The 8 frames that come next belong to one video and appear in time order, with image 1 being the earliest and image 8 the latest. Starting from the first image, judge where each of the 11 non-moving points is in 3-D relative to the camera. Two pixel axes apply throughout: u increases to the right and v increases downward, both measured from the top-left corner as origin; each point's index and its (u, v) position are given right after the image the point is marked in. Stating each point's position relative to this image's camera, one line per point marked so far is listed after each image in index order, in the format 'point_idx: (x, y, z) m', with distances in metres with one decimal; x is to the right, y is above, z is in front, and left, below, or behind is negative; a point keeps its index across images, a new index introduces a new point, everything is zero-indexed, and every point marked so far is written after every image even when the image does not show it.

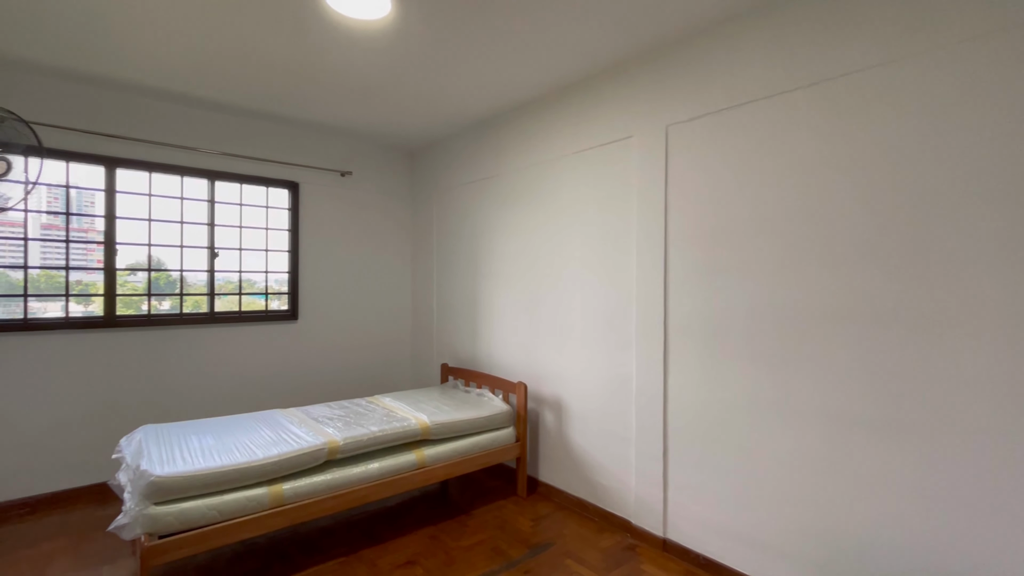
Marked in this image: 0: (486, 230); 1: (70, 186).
0: (-0.2, +0.4, +3.6) m
1: (-2.7, +0.6, +2.9) m
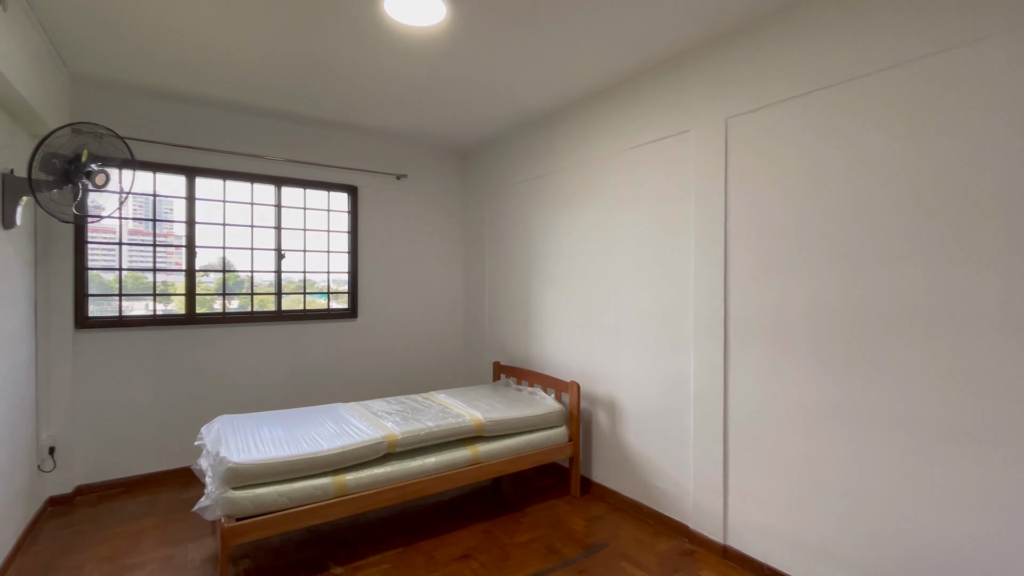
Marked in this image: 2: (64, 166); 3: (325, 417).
0: (+0.2, +0.4, +3.6) m
1: (-2.4, +0.6, +3.2) m
2: (-2.2, +0.6, +2.3) m
3: (-1.1, -0.7, +2.7) m
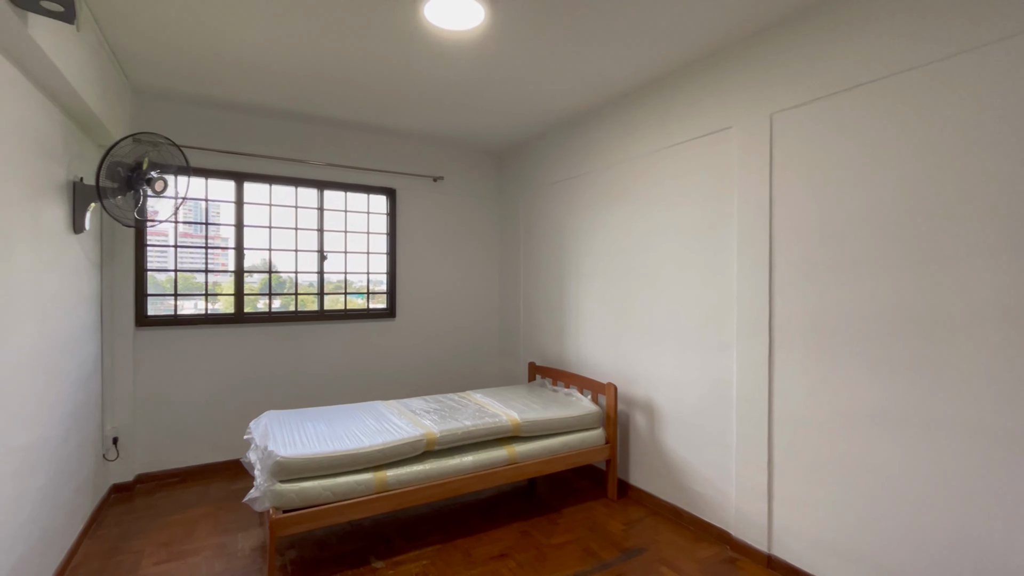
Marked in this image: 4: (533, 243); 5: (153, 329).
0: (+0.5, +0.4, +3.5) m
1: (-2.1, +0.6, +3.4) m
2: (-2.0, +0.6, +2.5) m
3: (-0.9, -0.7, +2.8) m
4: (+0.2, +0.4, +4.0) m
5: (-2.4, -0.3, +3.2) m
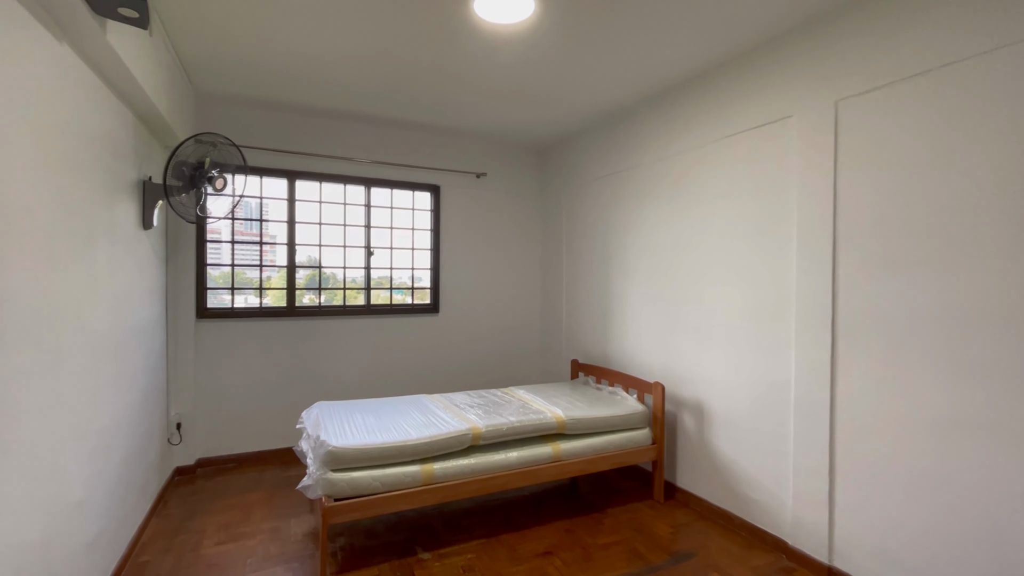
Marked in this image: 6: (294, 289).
0: (+0.8, +0.5, +3.5) m
1: (-1.8, +0.7, +3.5) m
2: (-1.8, +0.6, +2.6) m
3: (-0.6, -0.7, +2.8) m
4: (+0.5, +0.4, +4.0) m
5: (-2.1, -0.2, +3.3) m
6: (-1.6, 0.0, +3.6) m
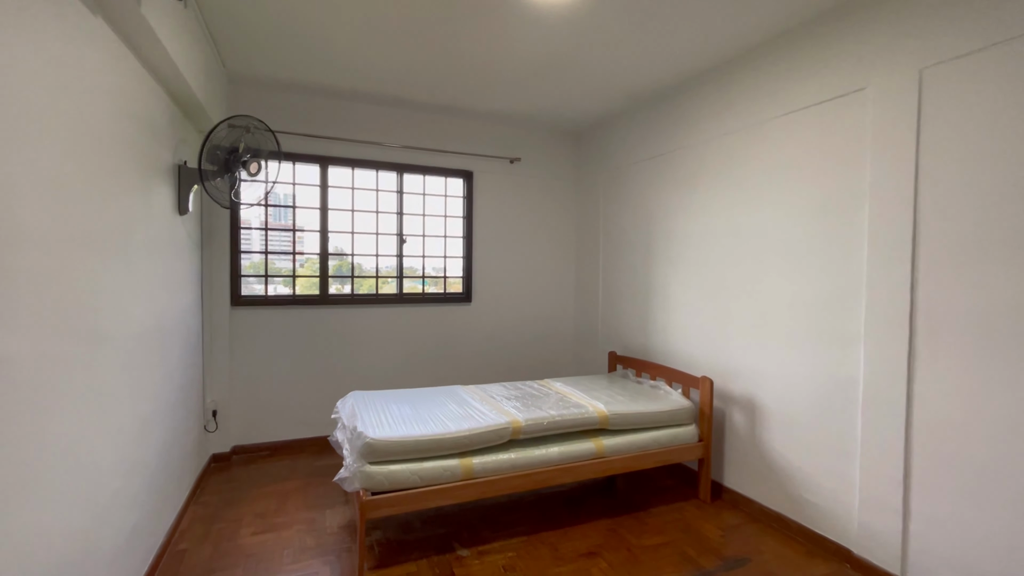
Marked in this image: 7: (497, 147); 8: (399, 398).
0: (+1.0, +0.5, +3.3) m
1: (-1.6, +0.8, +3.4) m
2: (-1.5, +0.7, +2.6) m
3: (-0.4, -0.6, +2.8) m
4: (+0.8, +0.5, +3.8) m
5: (-1.8, -0.1, +3.3) m
6: (-1.4, +0.1, +3.5) m
7: (-0.1, +1.2, +4.0) m
8: (-0.7, -0.6, +2.7) m
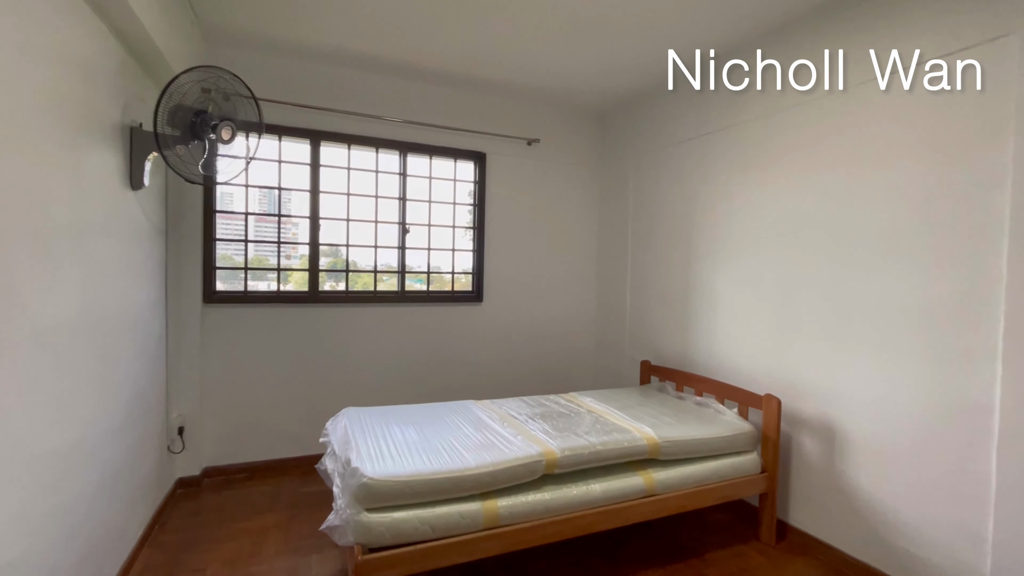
0: (+1.2, +0.5, +2.8) m
1: (-1.4, +0.8, +3.0) m
2: (-1.4, +0.7, +2.1) m
3: (-0.3, -0.6, +2.3) m
4: (+0.9, +0.5, +3.4) m
5: (-1.7, -0.1, +2.8) m
6: (-1.2, +0.1, +3.0) m
7: (0.0, +1.2, +3.5) m
8: (-0.5, -0.6, +2.3) m
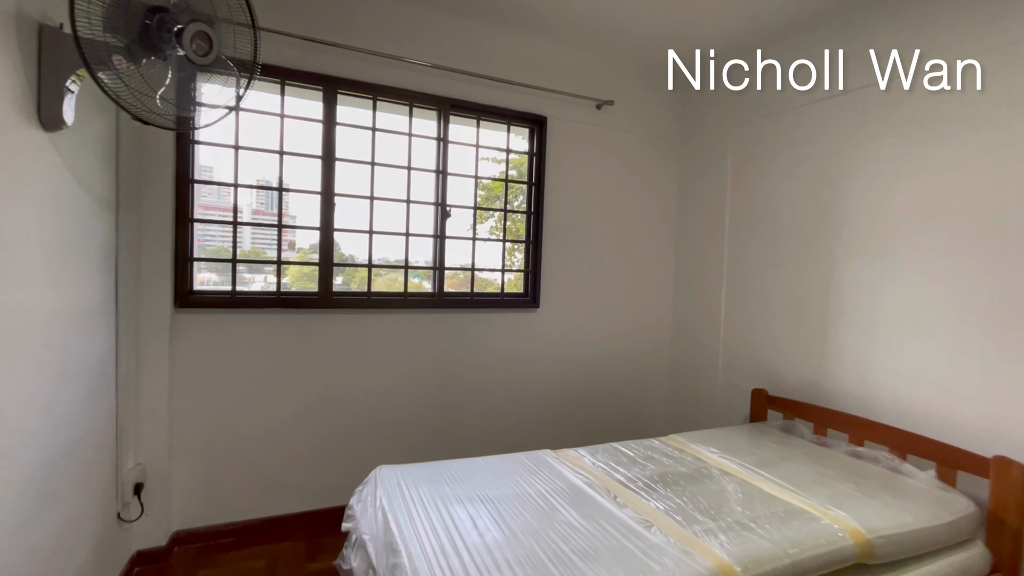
0: (+1.6, +0.5, +2.1) m
1: (-1.1, +0.8, +2.2) m
2: (-1.0, +0.7, +1.3) m
3: (+0.1, -0.6, +1.5) m
4: (+1.3, +0.5, +2.6) m
5: (-1.3, -0.1, +2.1) m
6: (-0.9, +0.1, +2.3) m
7: (+0.4, +1.2, +2.8) m
8: (-0.2, -0.6, +1.5) m
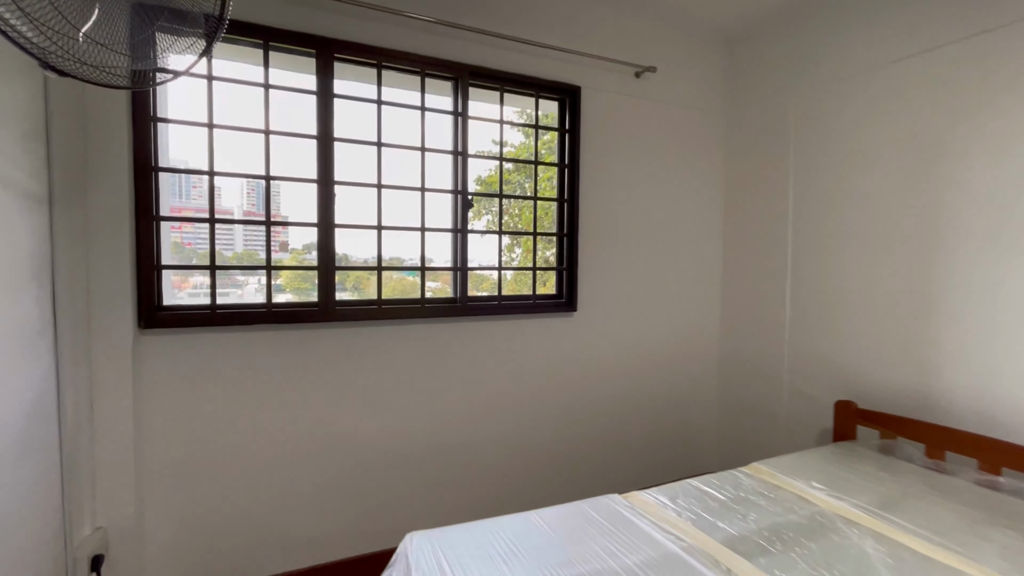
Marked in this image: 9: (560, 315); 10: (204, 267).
0: (+1.7, +0.5, +1.7) m
1: (-0.9, +0.8, +1.8) m
2: (-0.9, +0.7, +0.9) m
3: (+0.3, -0.7, +1.2) m
4: (+1.5, +0.5, +2.2) m
5: (-1.2, -0.2, +1.7) m
6: (-0.7, +0.1, +1.9) m
7: (+0.5, +1.2, +2.4) m
8: (0.0, -0.7, +1.1) m
9: (+0.2, -0.1, +2.3) m
10: (-1.1, +0.1, +1.7) m
